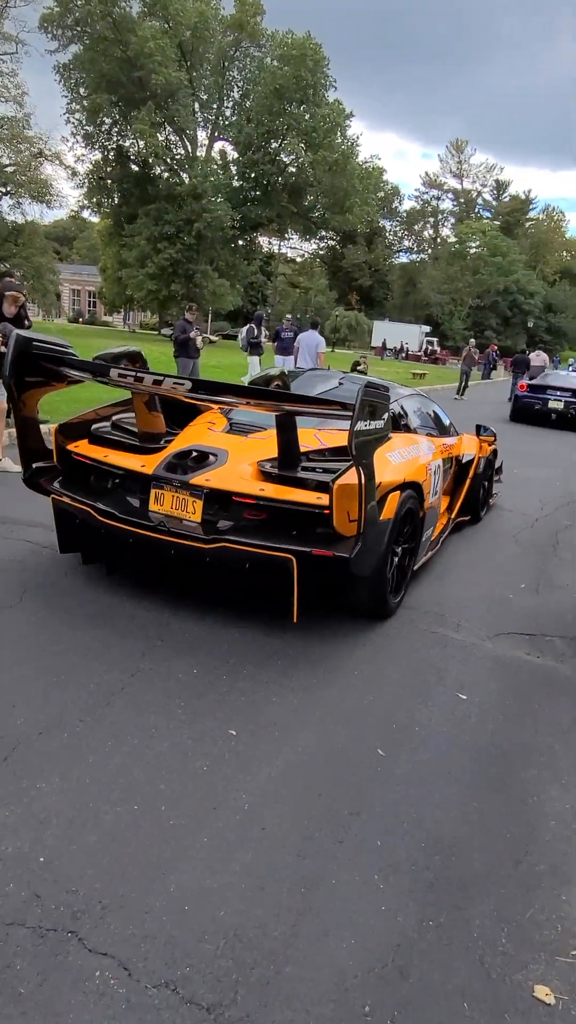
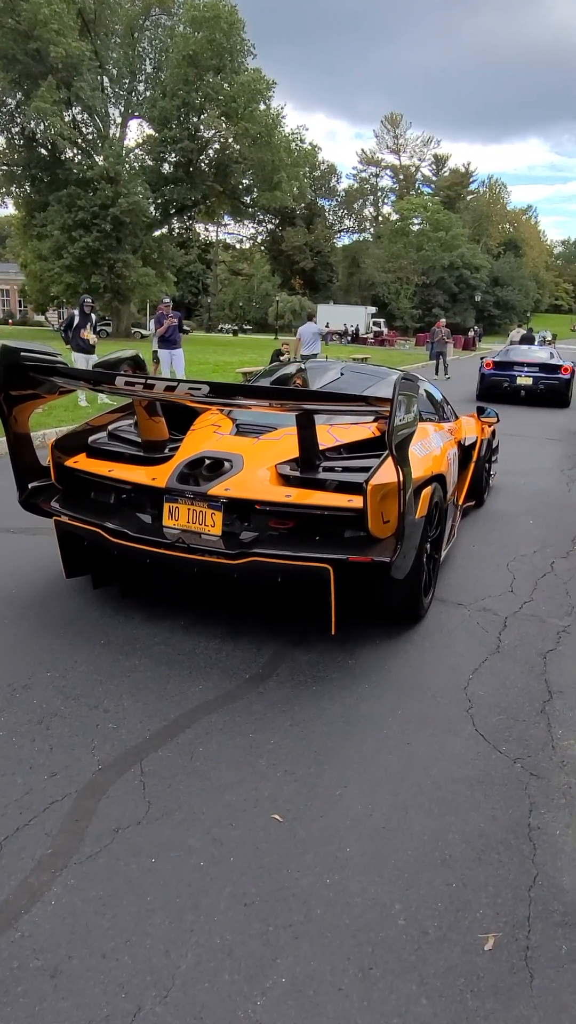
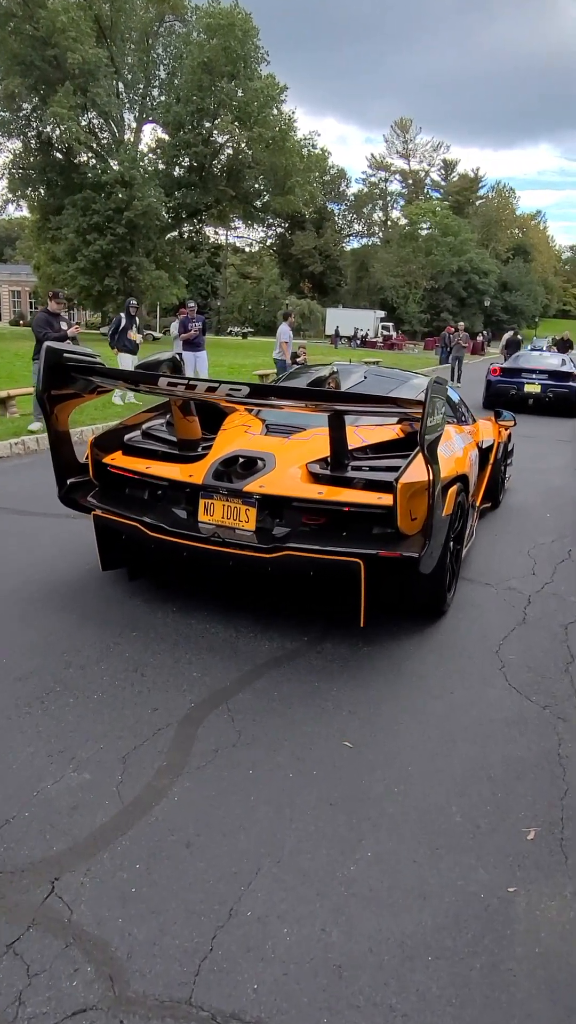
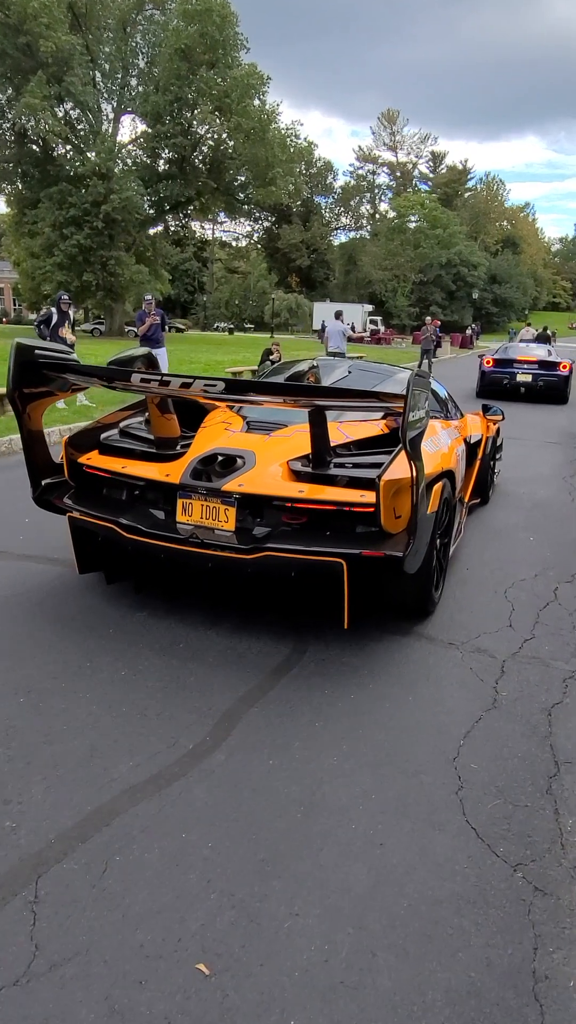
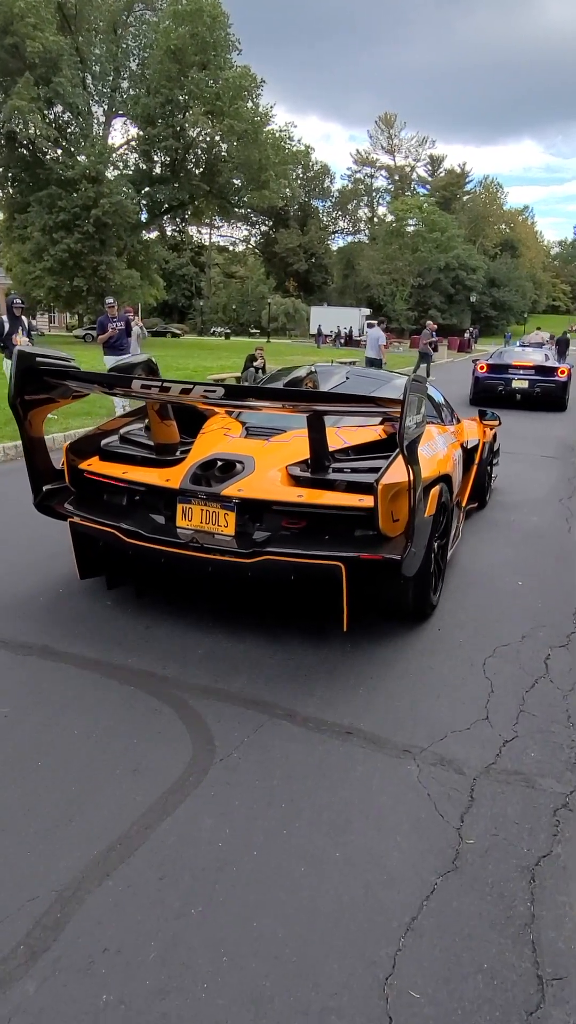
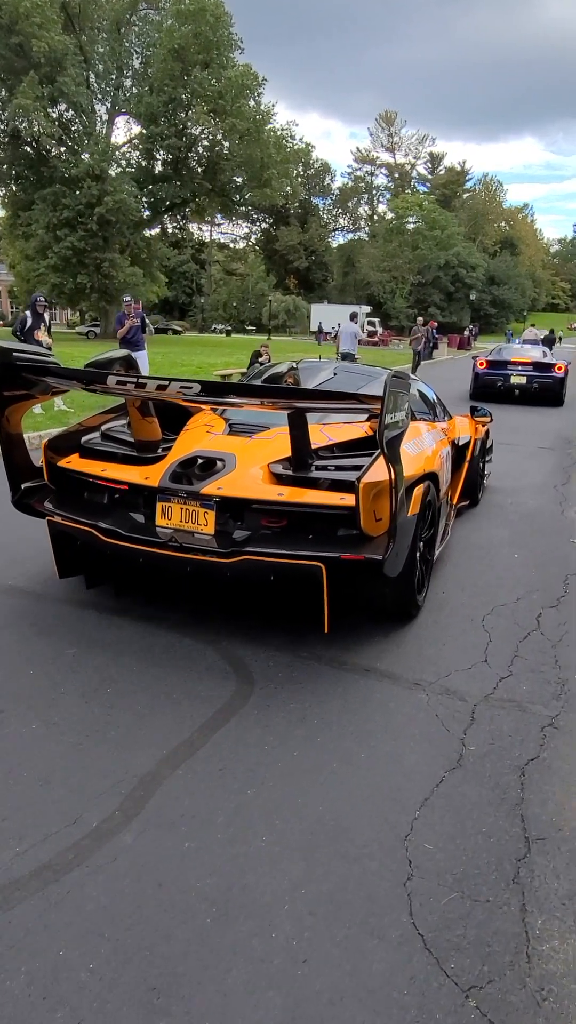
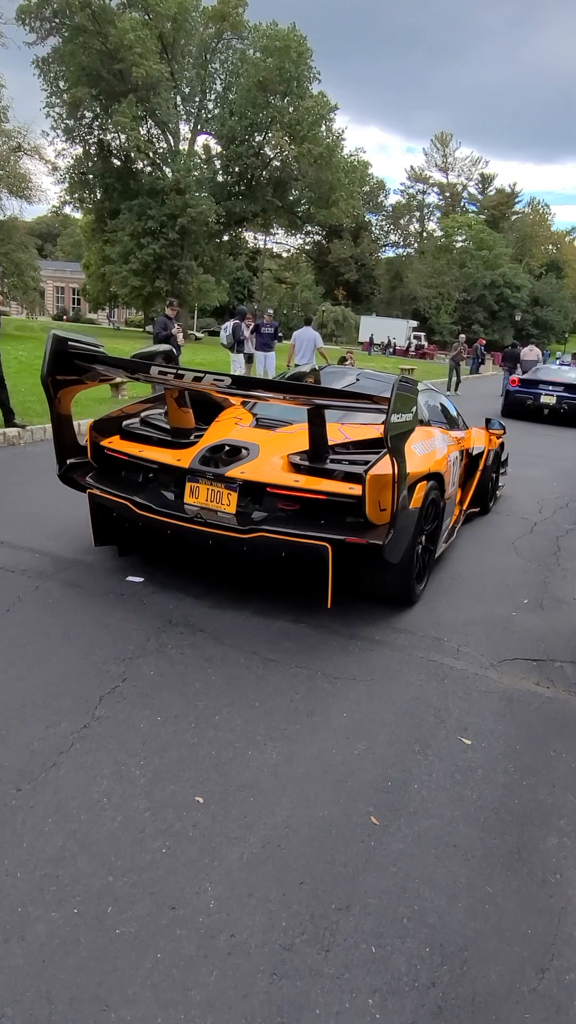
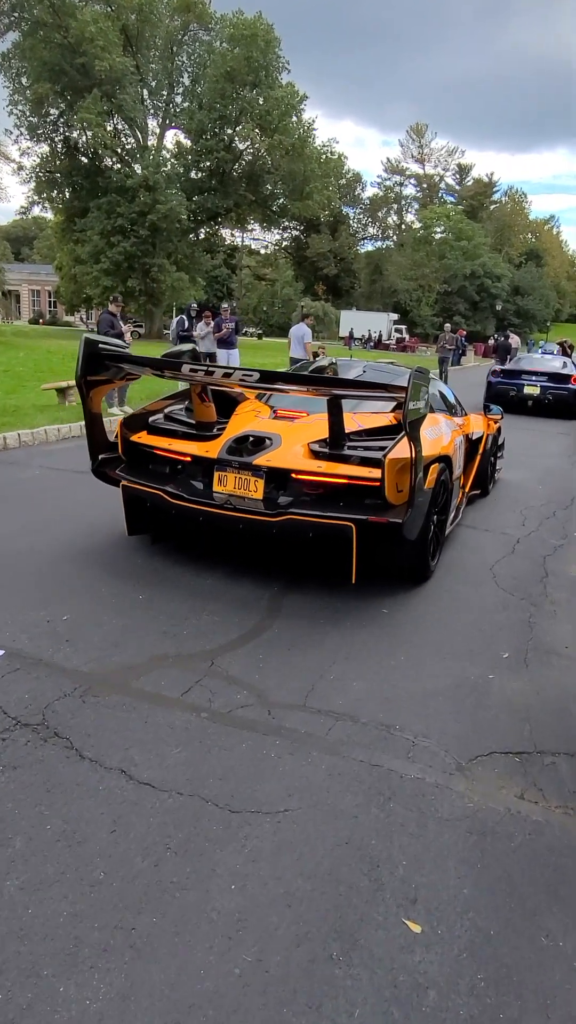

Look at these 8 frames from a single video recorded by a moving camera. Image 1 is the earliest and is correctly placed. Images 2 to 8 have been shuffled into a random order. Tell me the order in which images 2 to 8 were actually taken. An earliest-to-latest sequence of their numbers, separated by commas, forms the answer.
7, 8, 3, 2, 4, 6, 5
